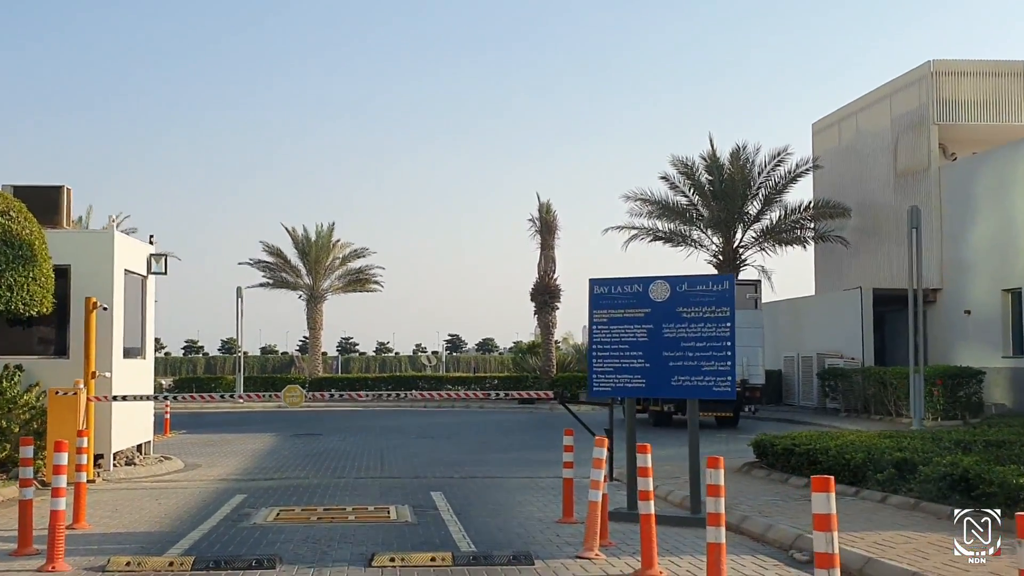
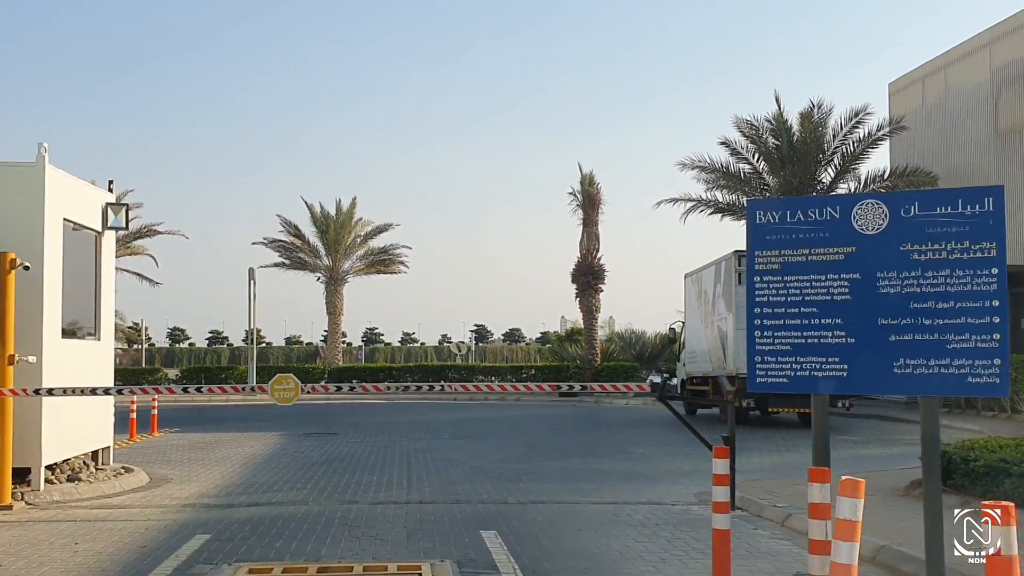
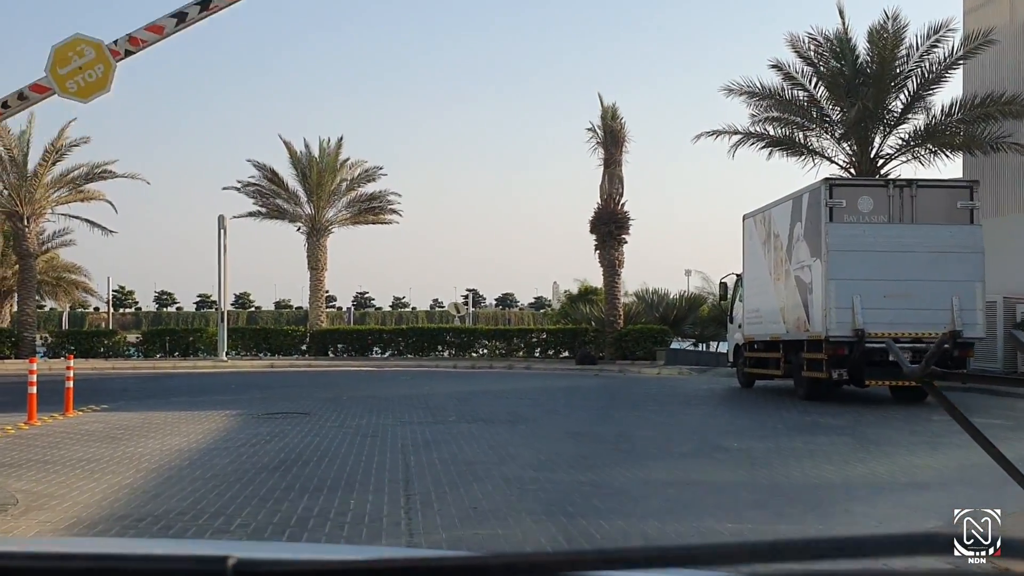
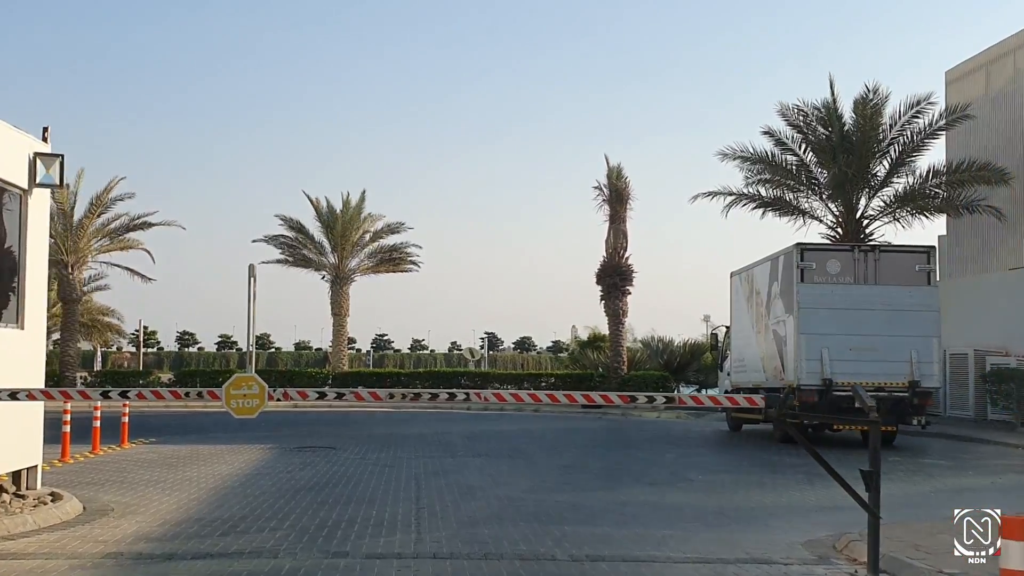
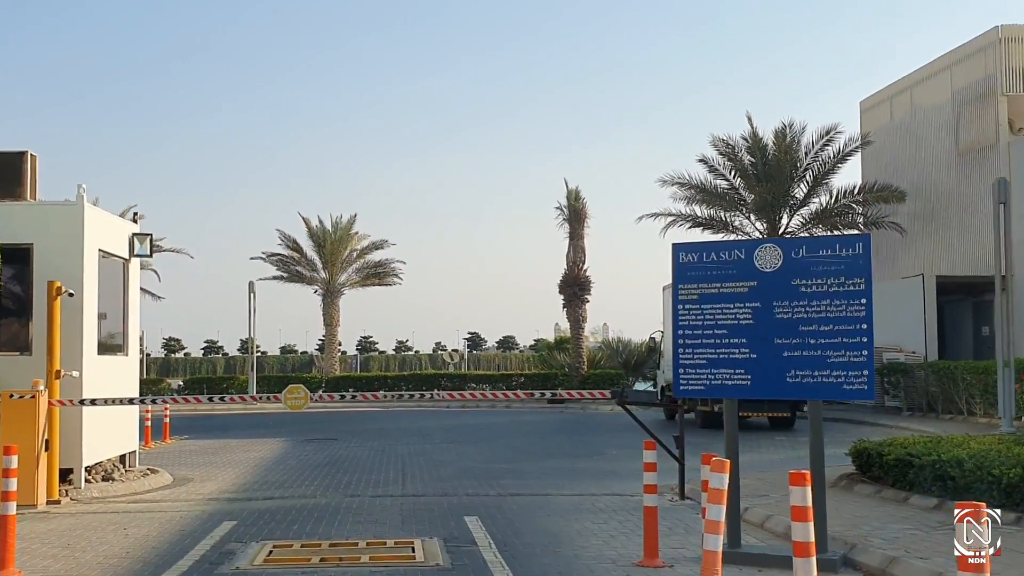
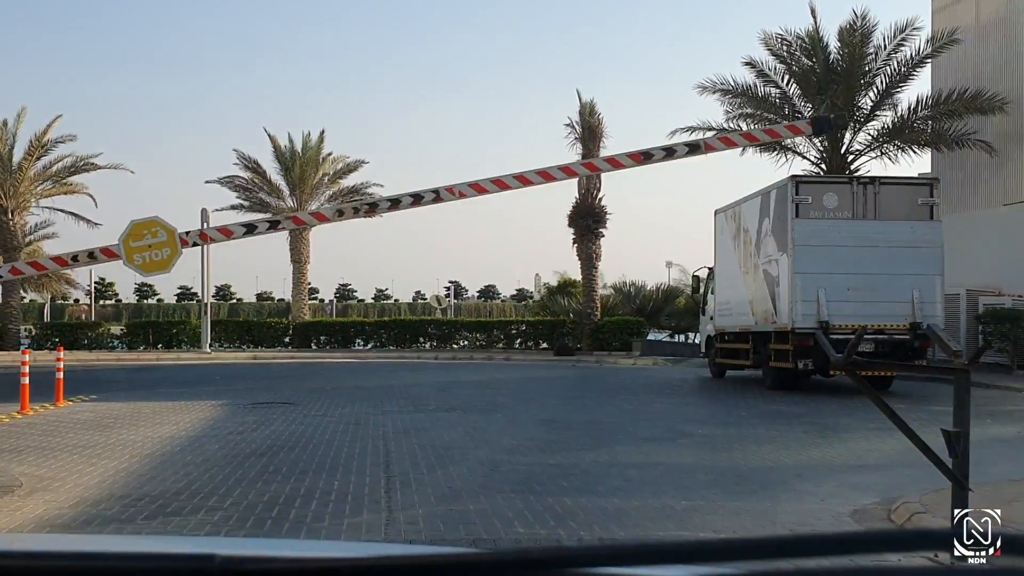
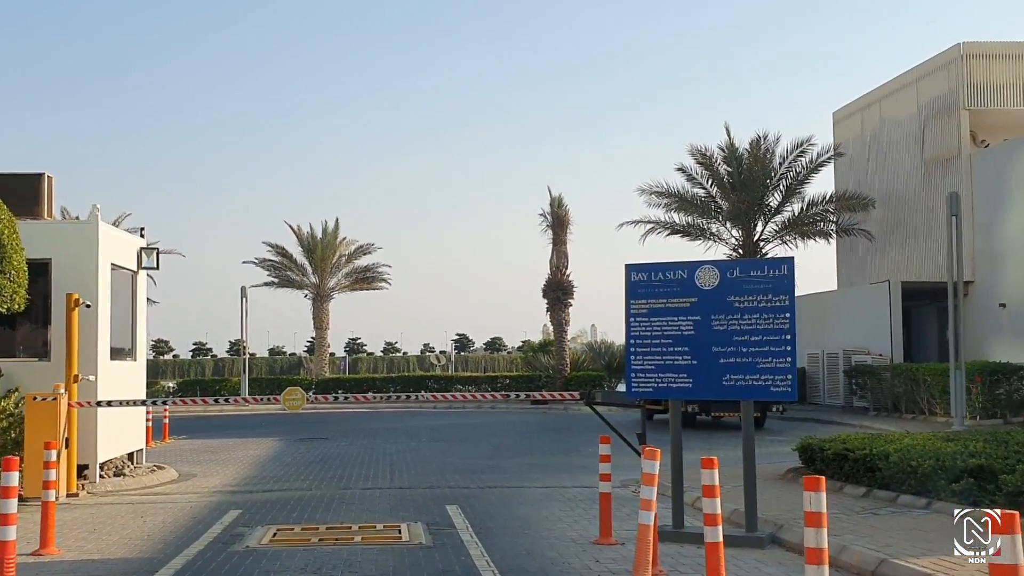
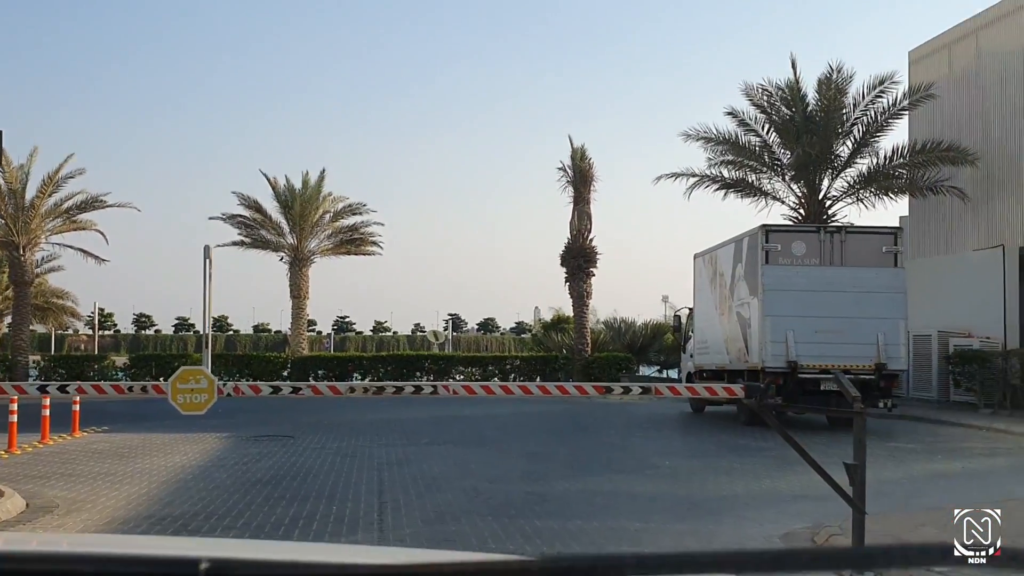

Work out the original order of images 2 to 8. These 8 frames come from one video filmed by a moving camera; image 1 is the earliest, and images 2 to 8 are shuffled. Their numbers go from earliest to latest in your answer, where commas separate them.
7, 5, 2, 4, 8, 6, 3
